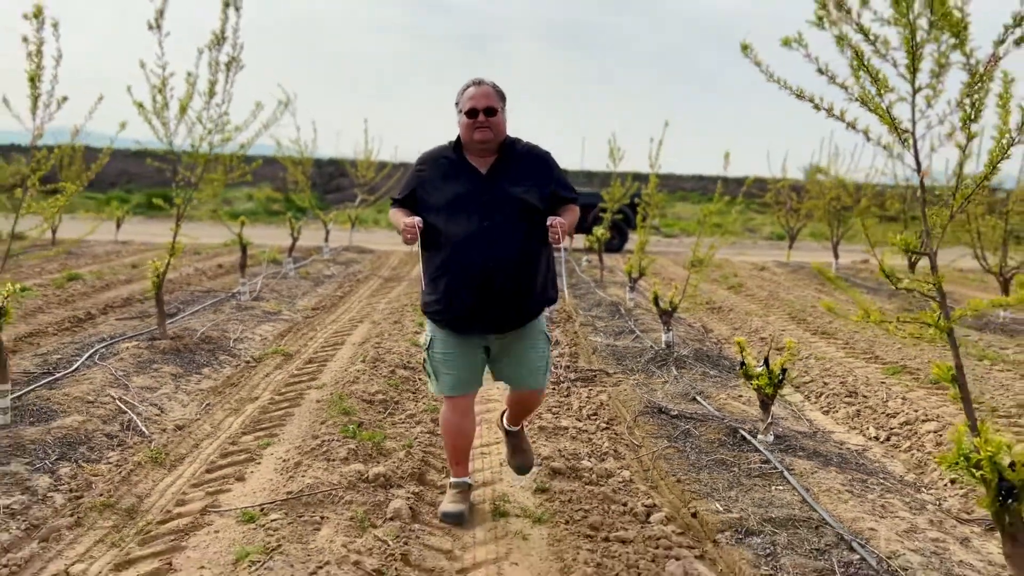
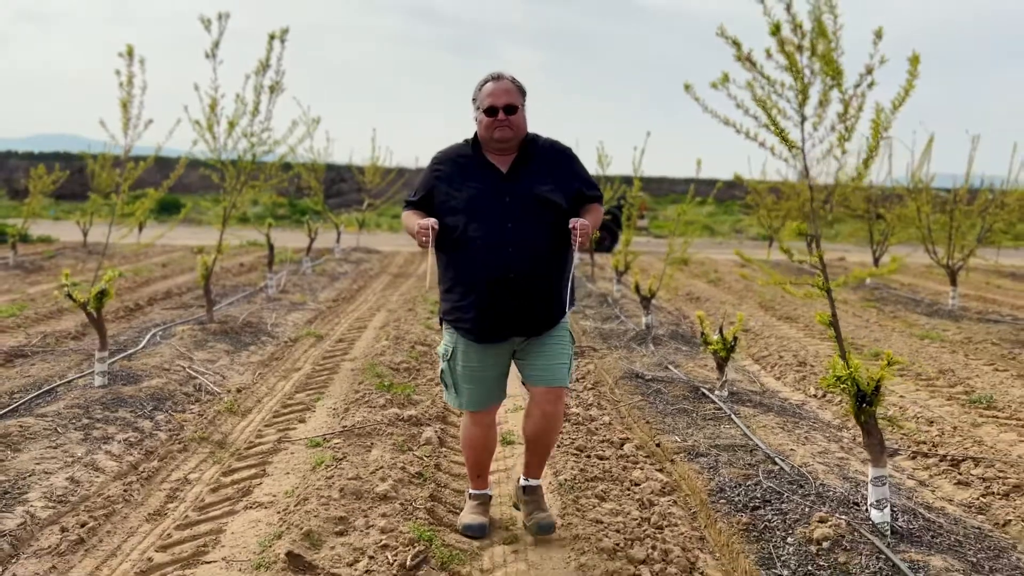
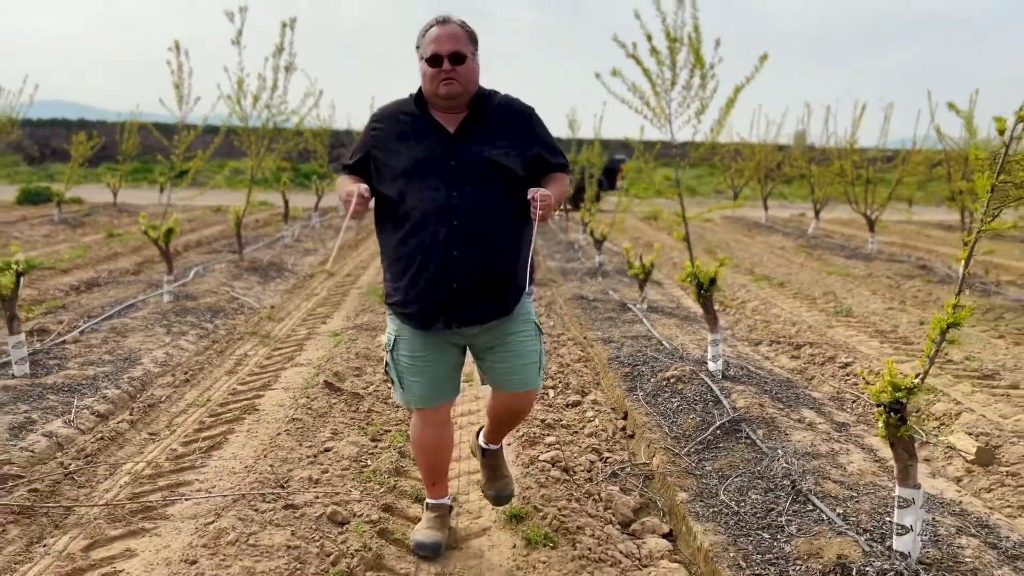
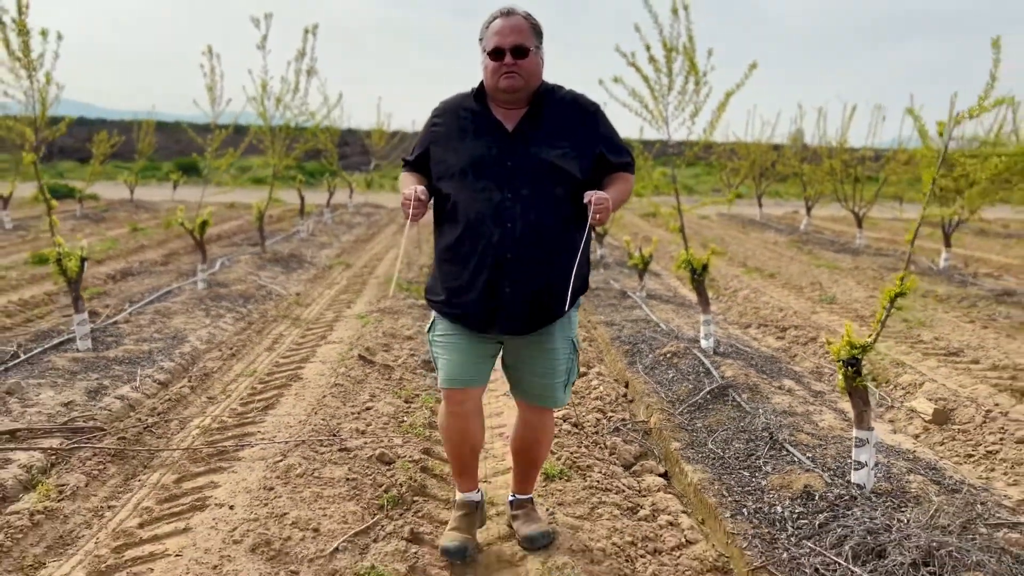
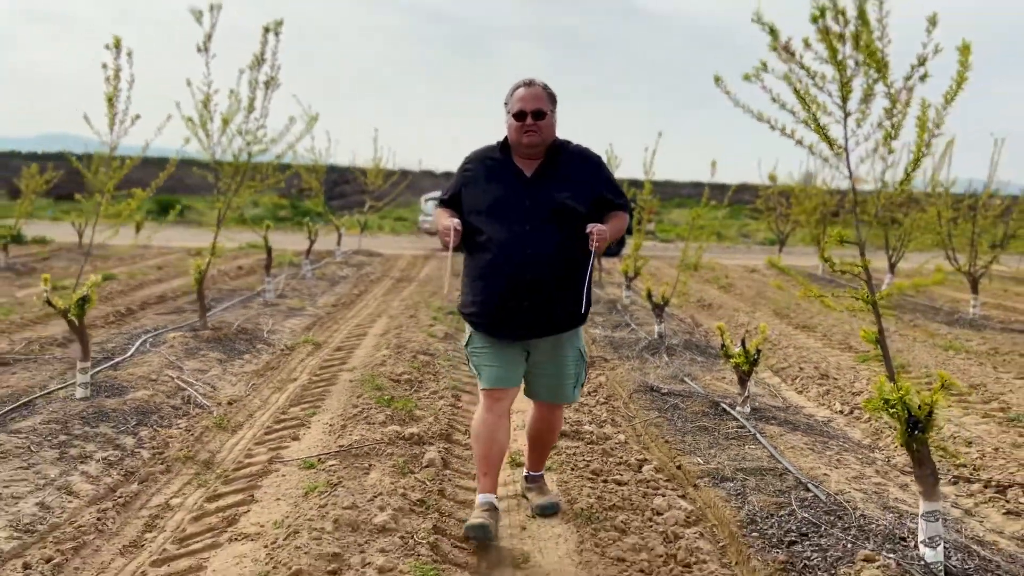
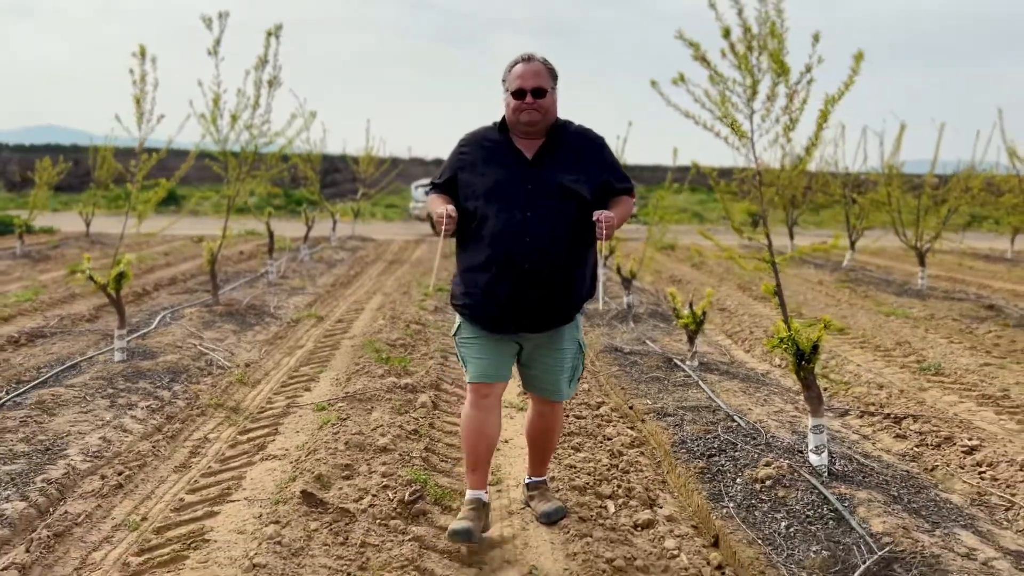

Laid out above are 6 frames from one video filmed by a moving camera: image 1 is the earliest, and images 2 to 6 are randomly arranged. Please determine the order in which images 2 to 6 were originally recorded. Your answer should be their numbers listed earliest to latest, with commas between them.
5, 2, 6, 3, 4
